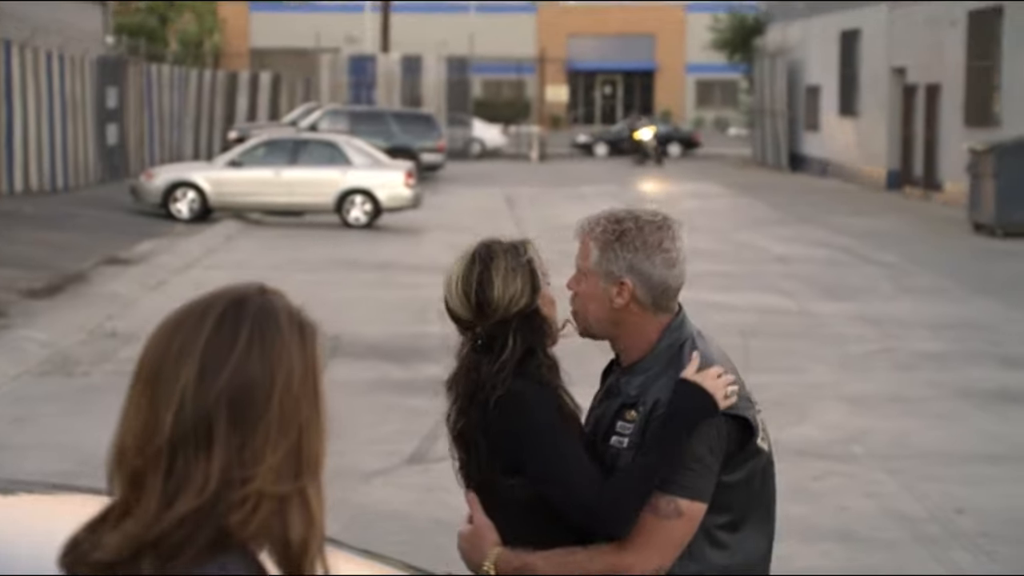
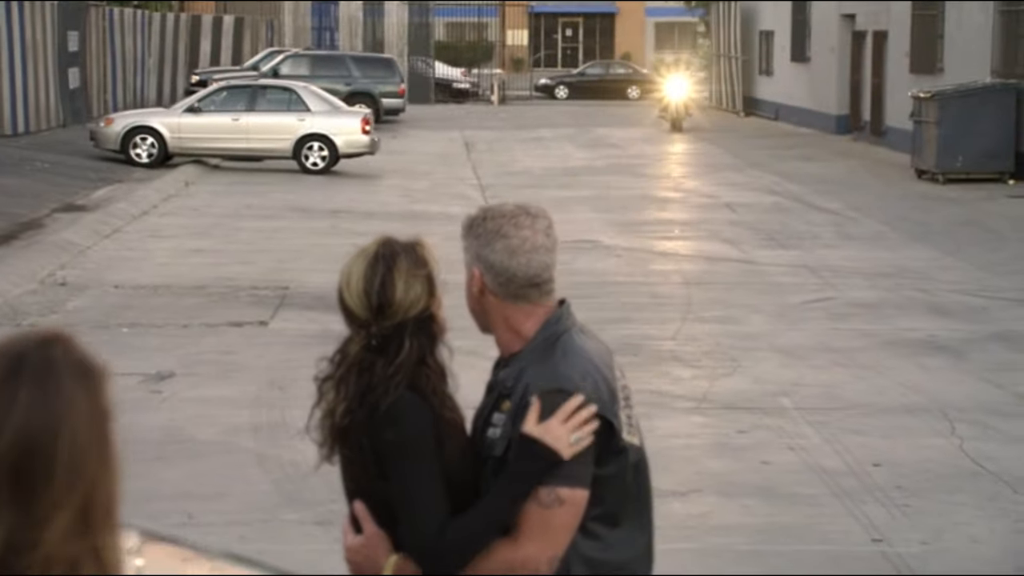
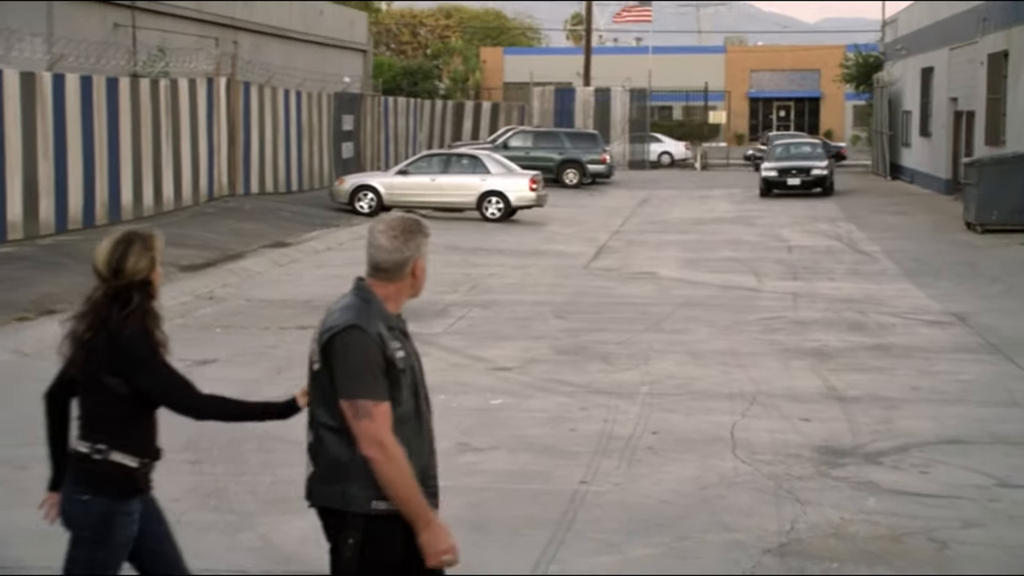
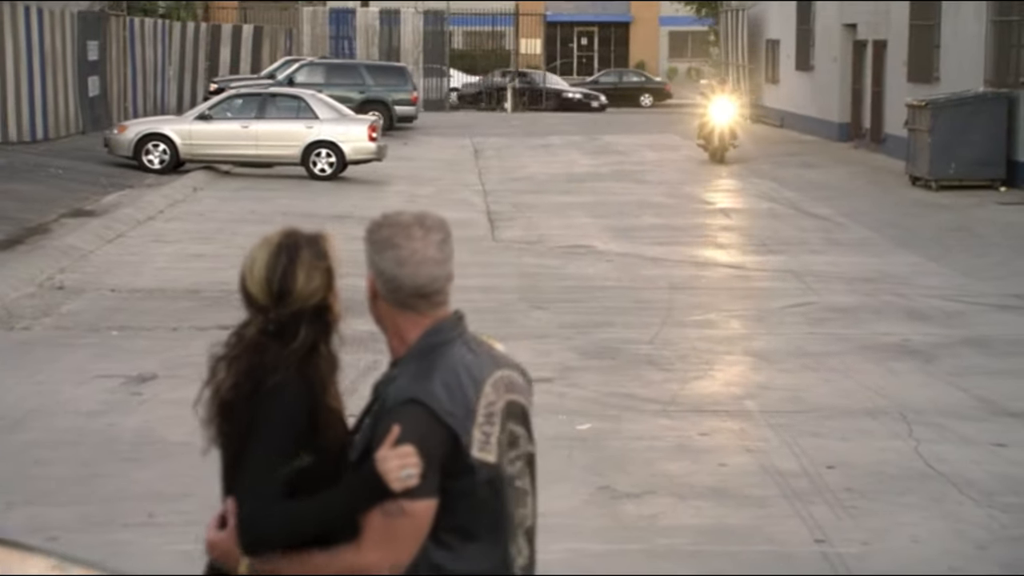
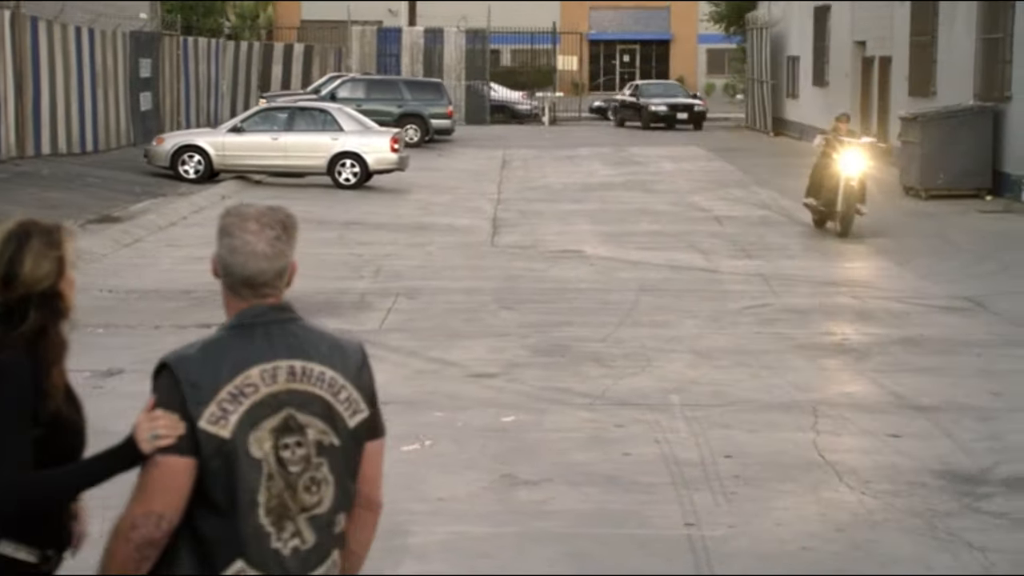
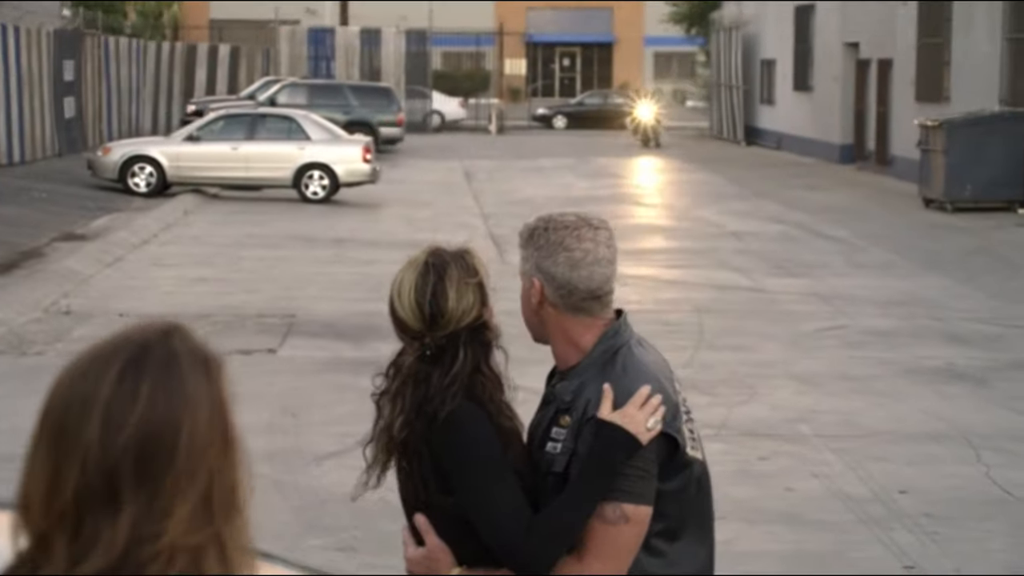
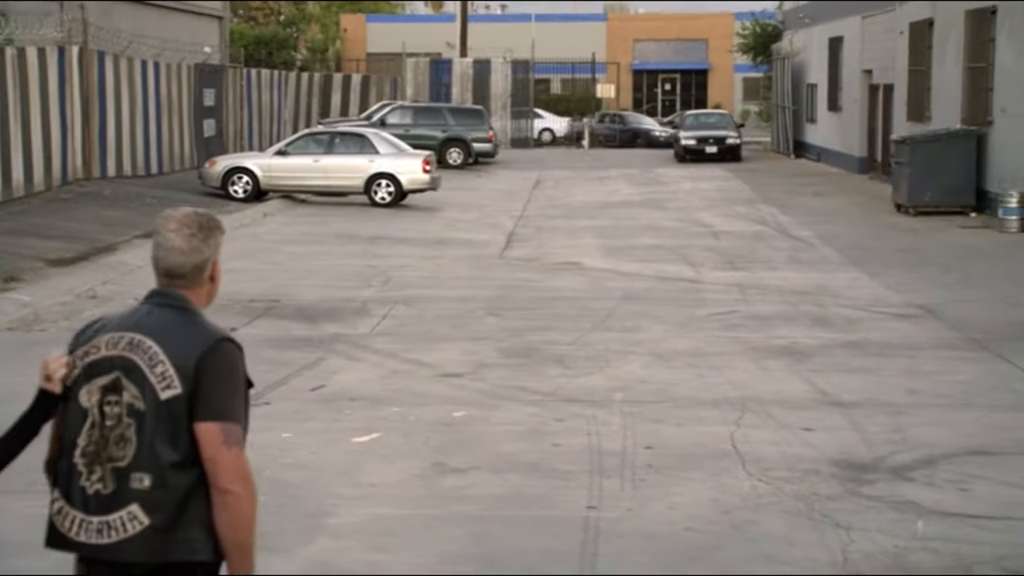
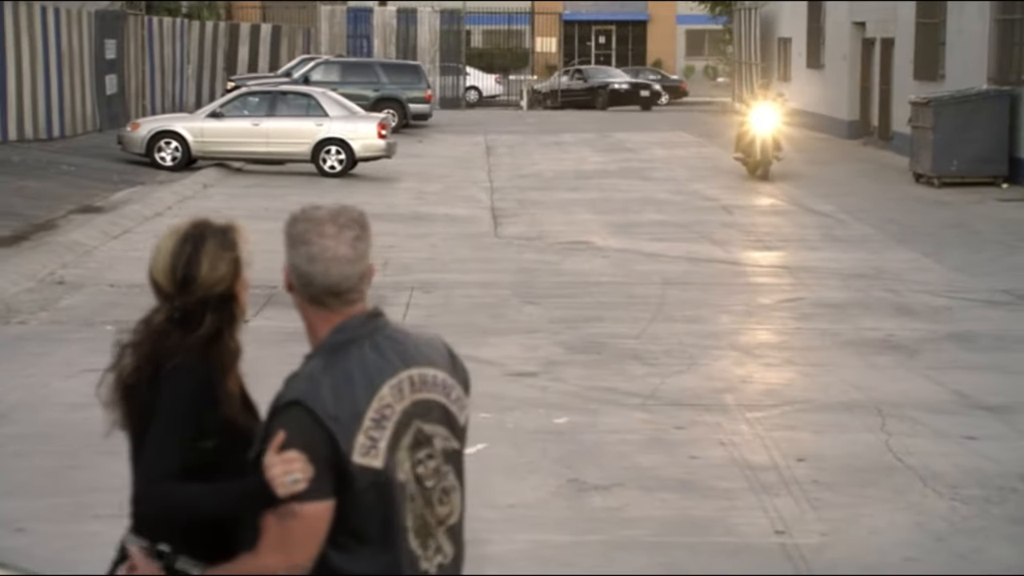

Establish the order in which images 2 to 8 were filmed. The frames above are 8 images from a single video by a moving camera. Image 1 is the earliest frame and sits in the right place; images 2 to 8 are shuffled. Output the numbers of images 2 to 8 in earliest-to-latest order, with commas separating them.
6, 2, 4, 8, 5, 7, 3
